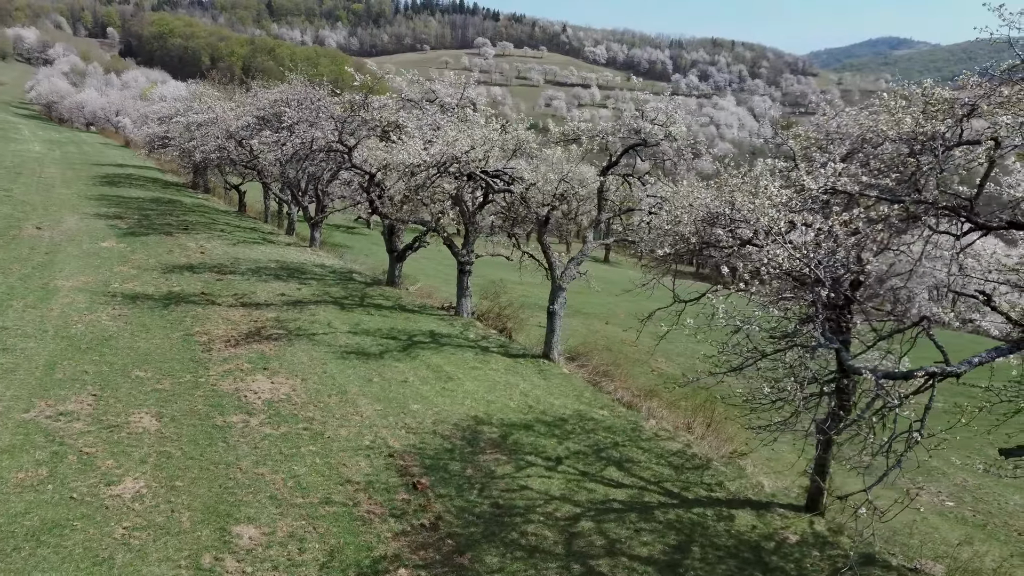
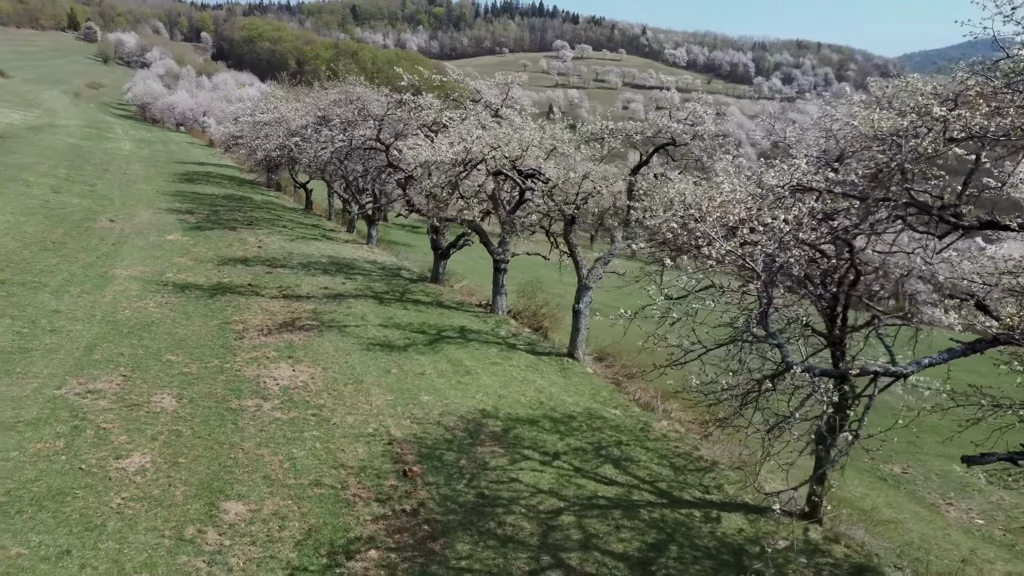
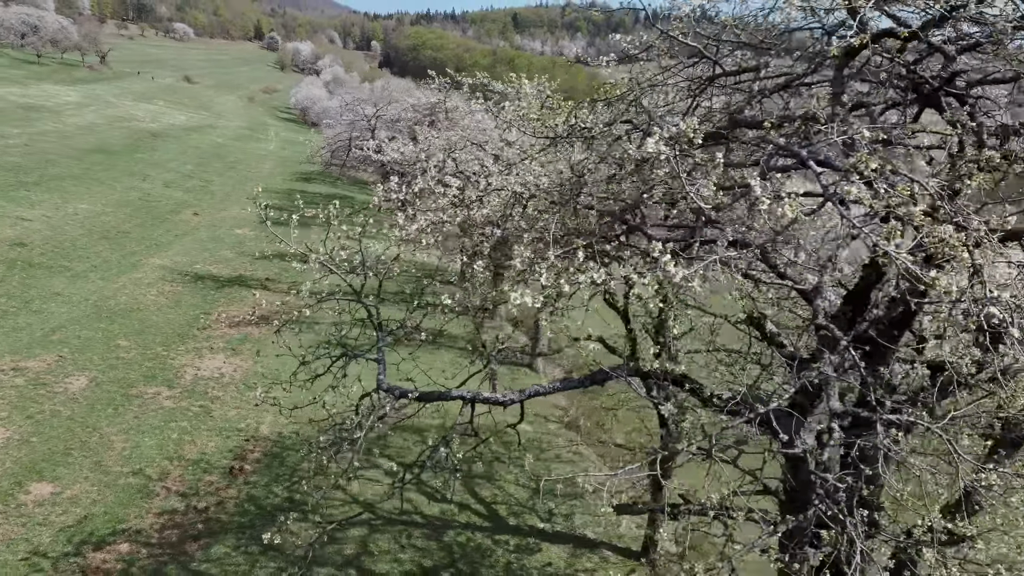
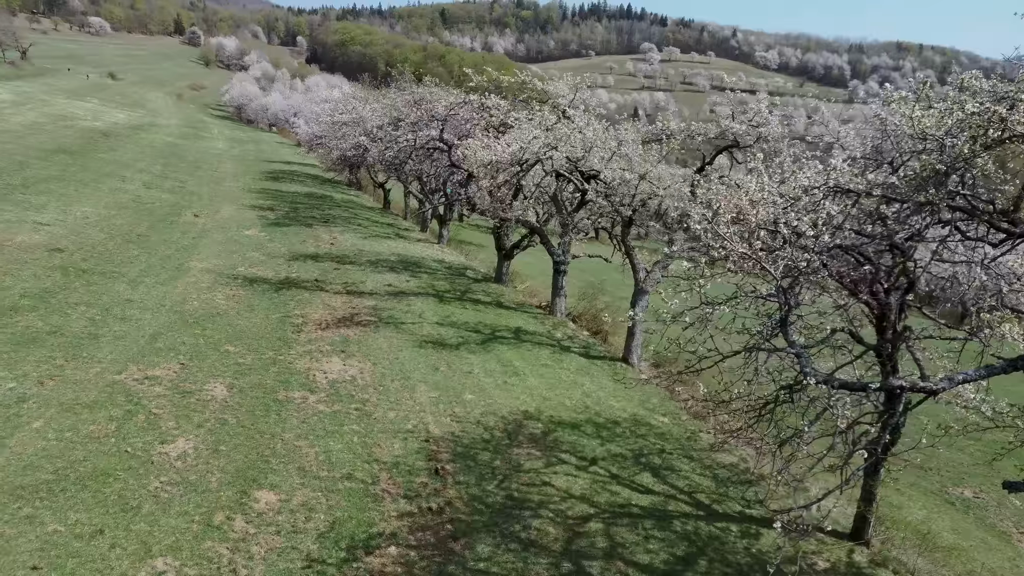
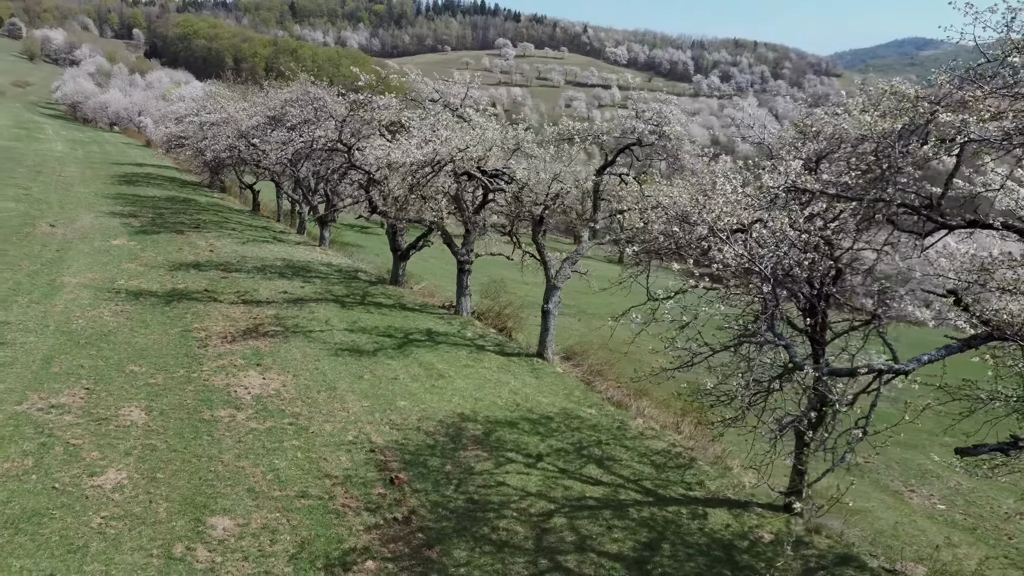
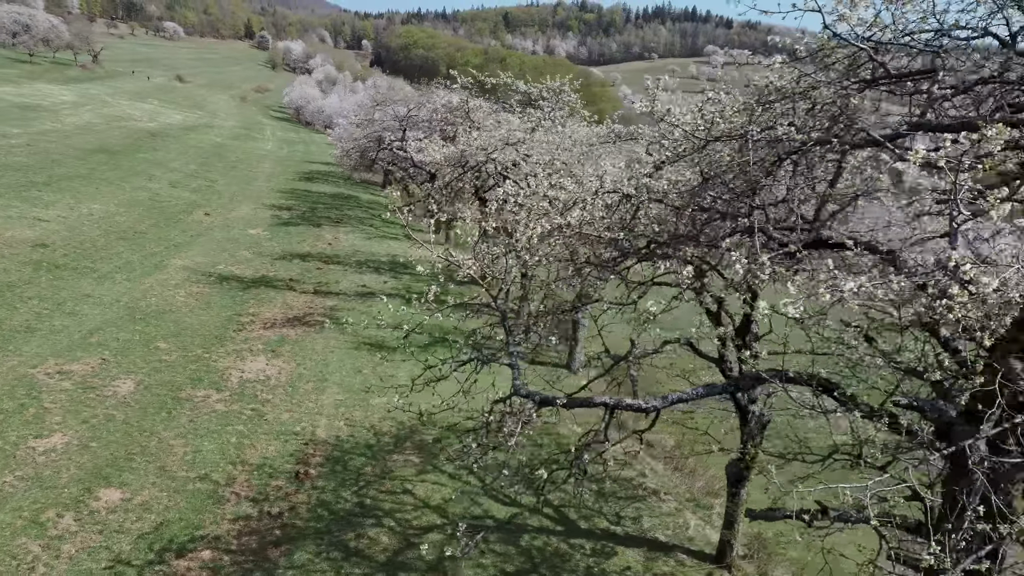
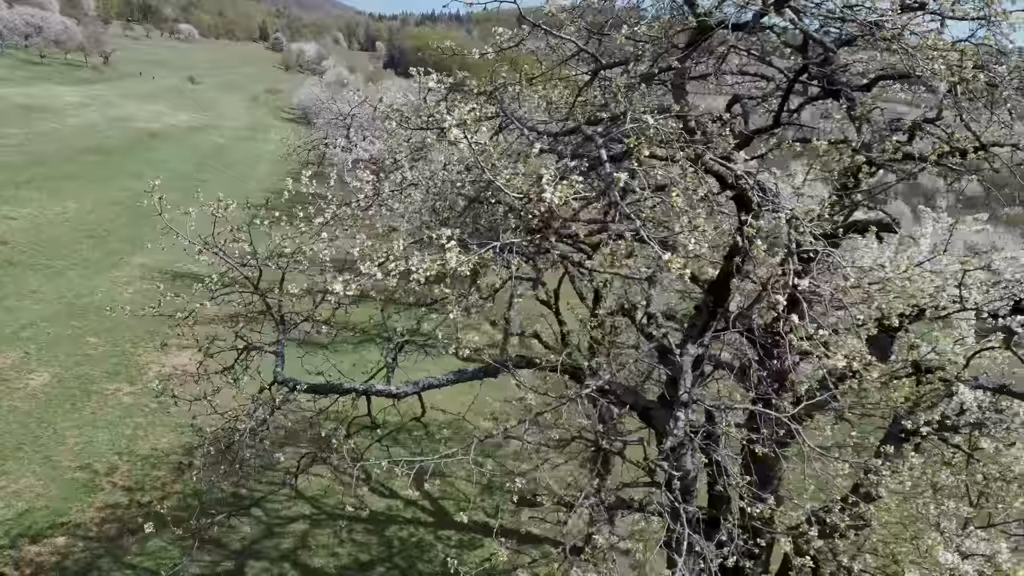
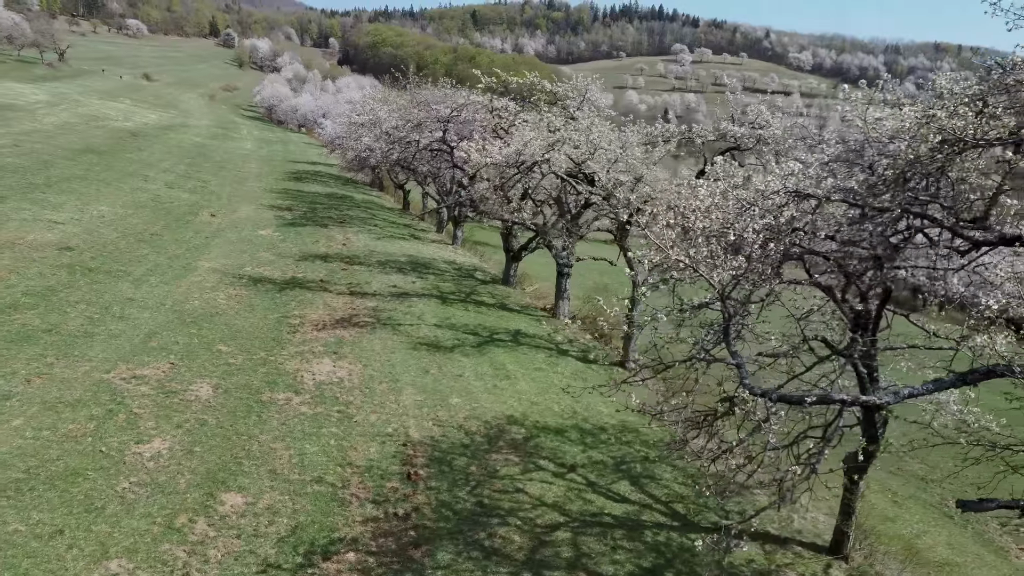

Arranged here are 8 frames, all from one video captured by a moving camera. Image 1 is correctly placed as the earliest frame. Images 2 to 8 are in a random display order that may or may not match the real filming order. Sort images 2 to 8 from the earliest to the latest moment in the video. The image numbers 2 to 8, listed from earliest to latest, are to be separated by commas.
5, 2, 4, 8, 6, 3, 7
